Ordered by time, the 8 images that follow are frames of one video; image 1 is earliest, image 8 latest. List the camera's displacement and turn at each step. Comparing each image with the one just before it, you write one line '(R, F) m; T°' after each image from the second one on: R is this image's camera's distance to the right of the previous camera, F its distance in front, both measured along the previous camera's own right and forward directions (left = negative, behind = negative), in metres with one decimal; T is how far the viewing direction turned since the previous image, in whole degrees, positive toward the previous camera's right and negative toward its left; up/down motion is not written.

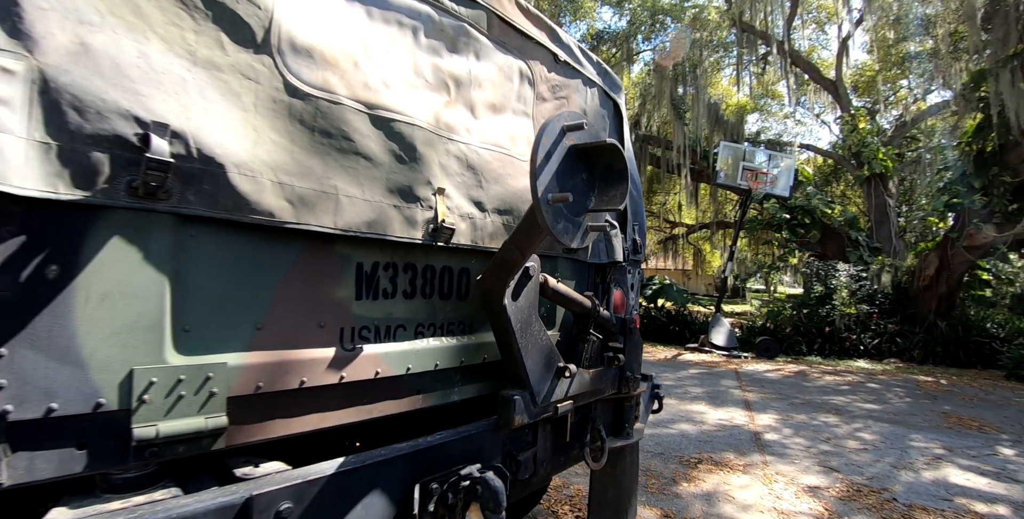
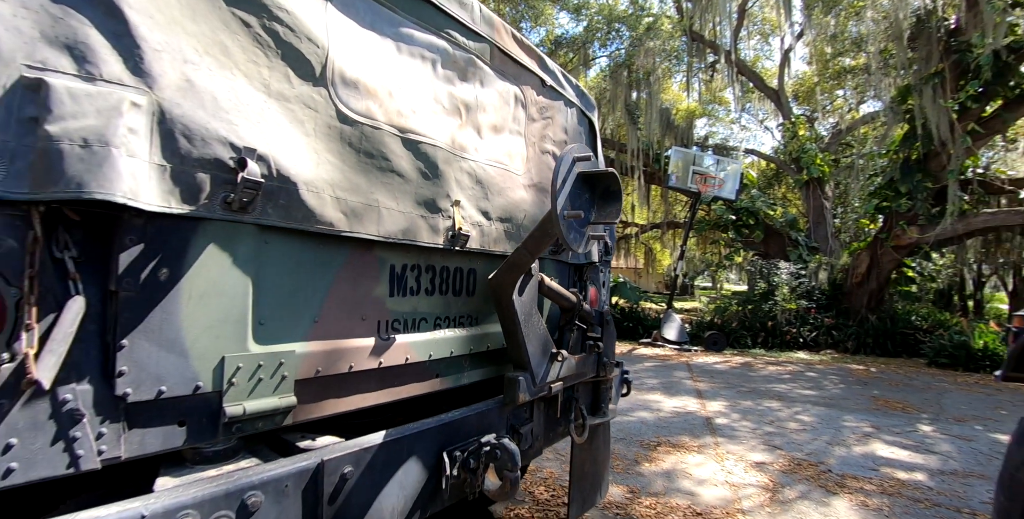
(-0.2, -0.3) m; +5°
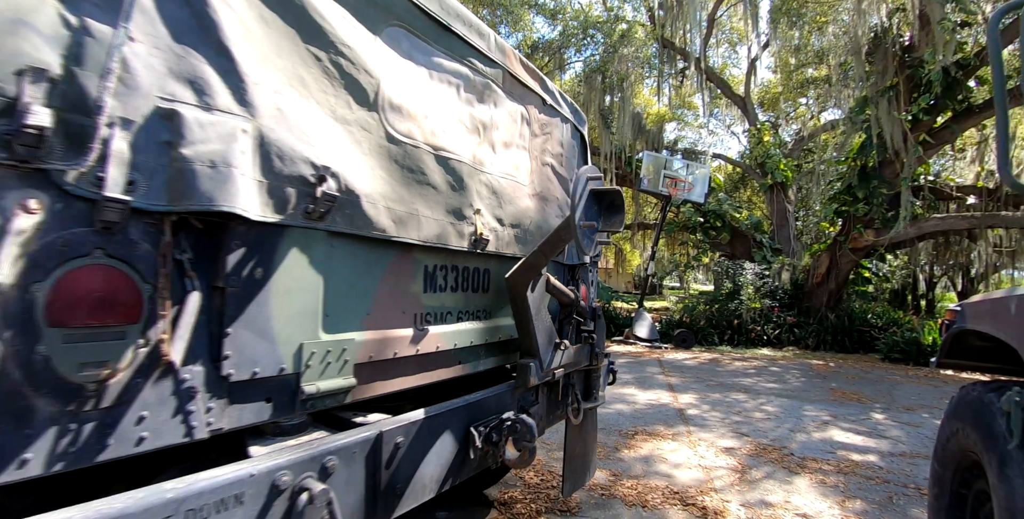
(-0.2, -0.3) m; +3°
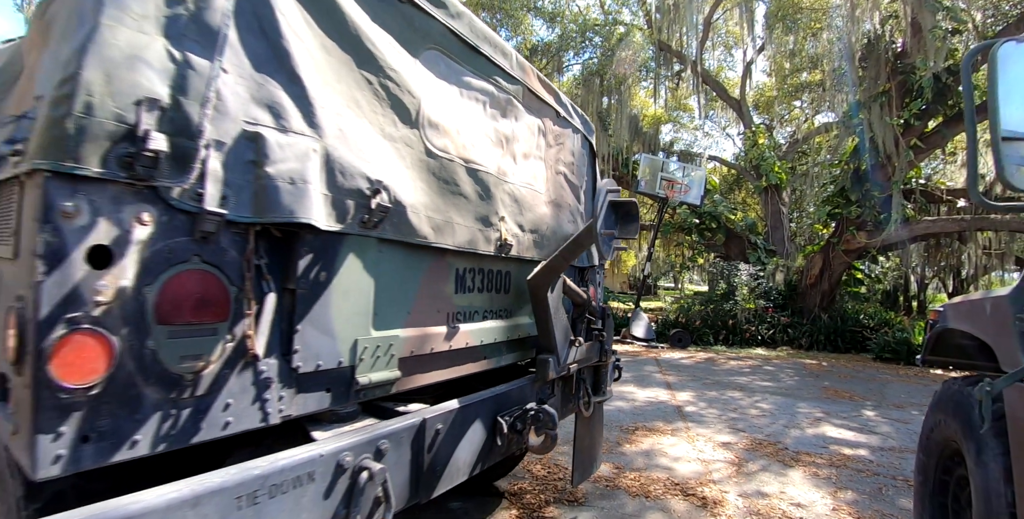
(-0.1, -0.2) m; +1°
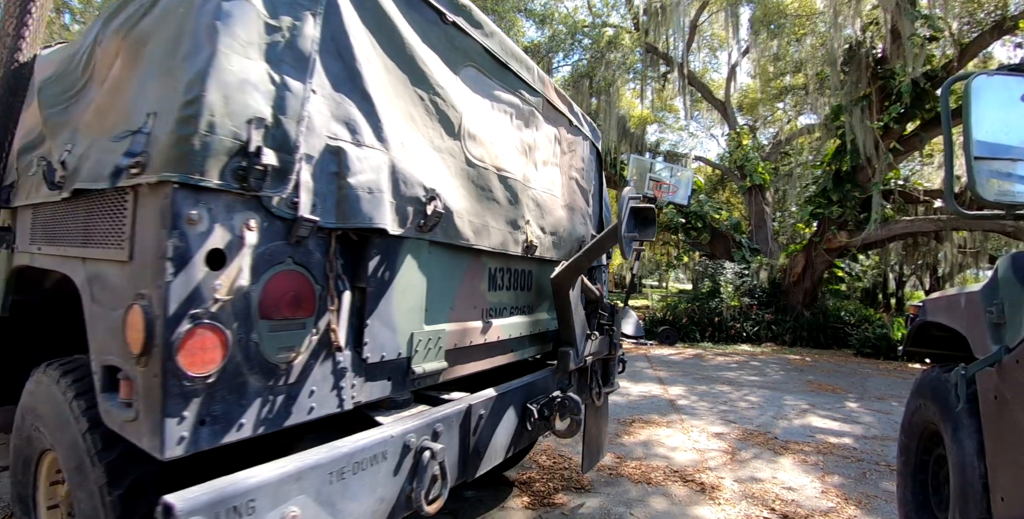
(-0.2, -0.2) m; +2°
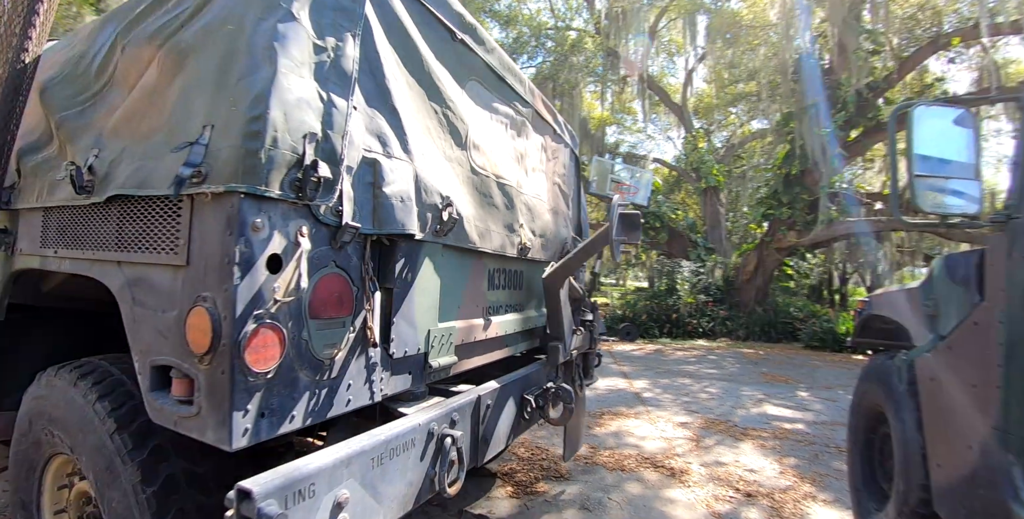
(-0.2, -0.2) m; +5°
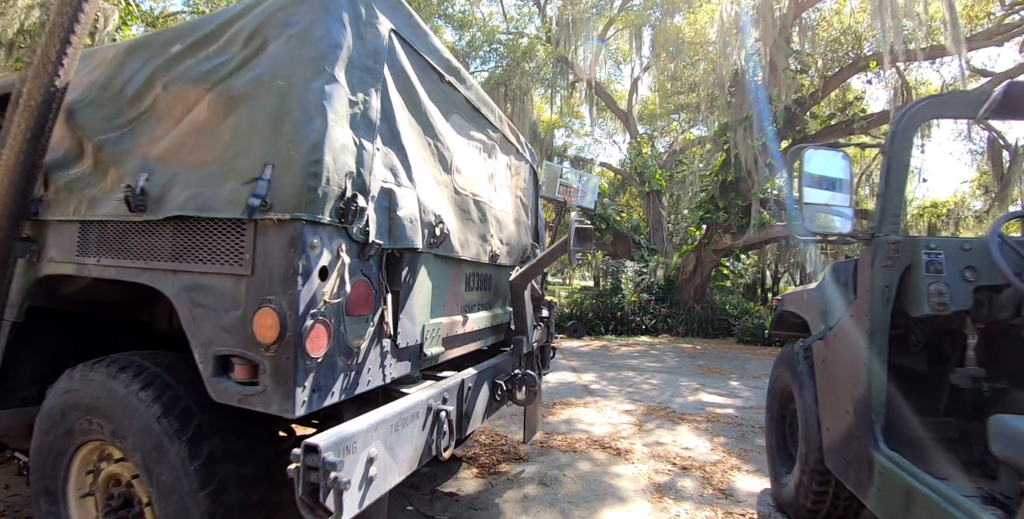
(-0.2, -0.4) m; +6°
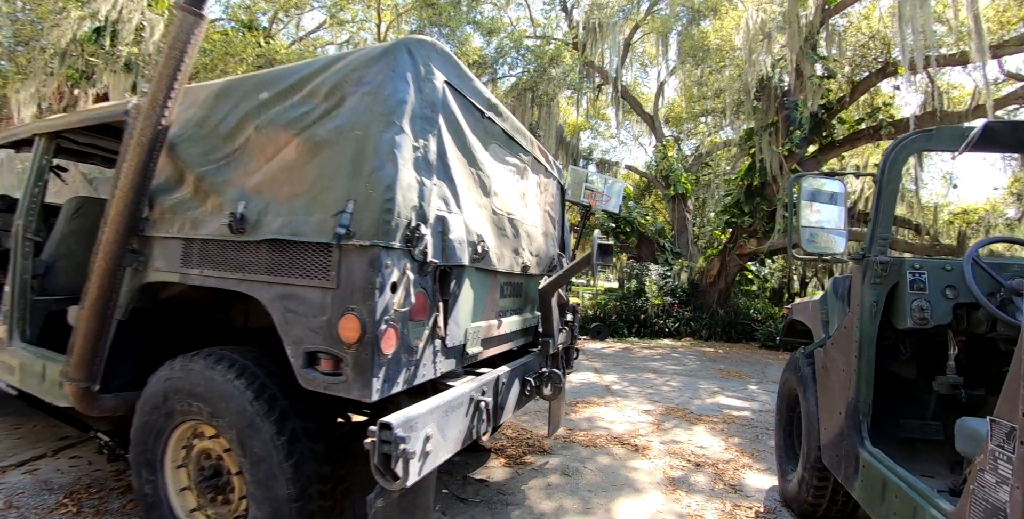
(0.0, -0.4) m; -3°
